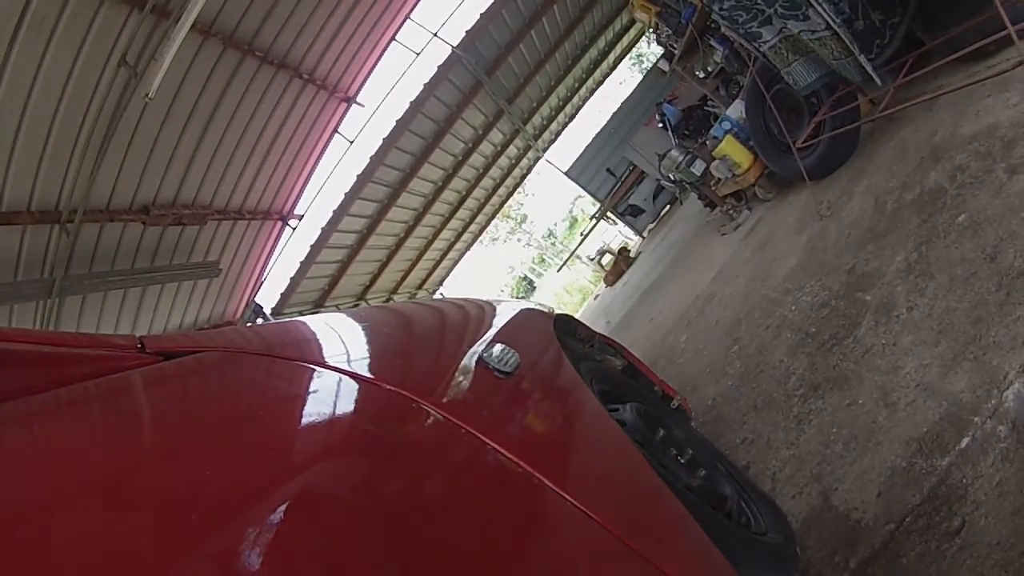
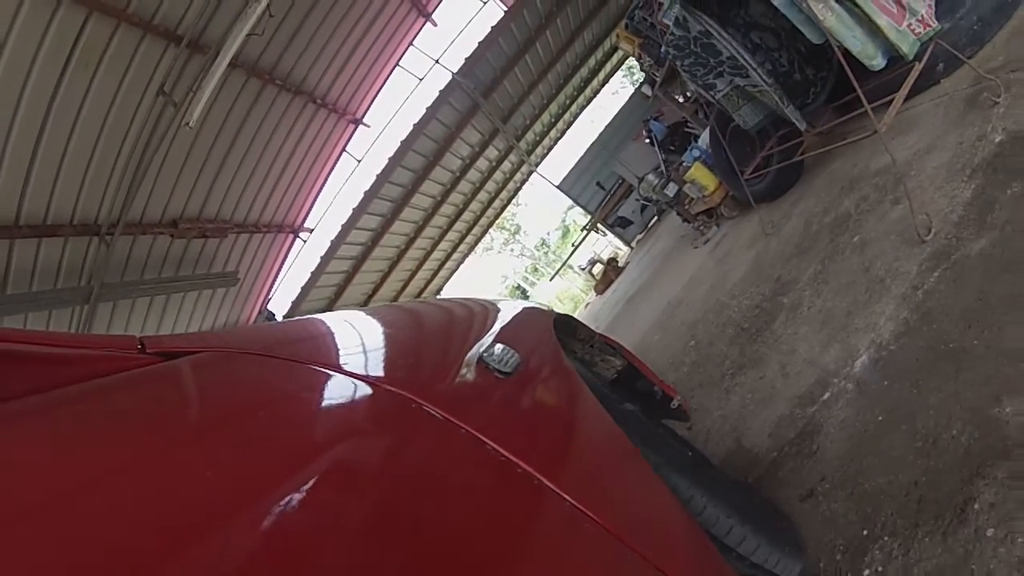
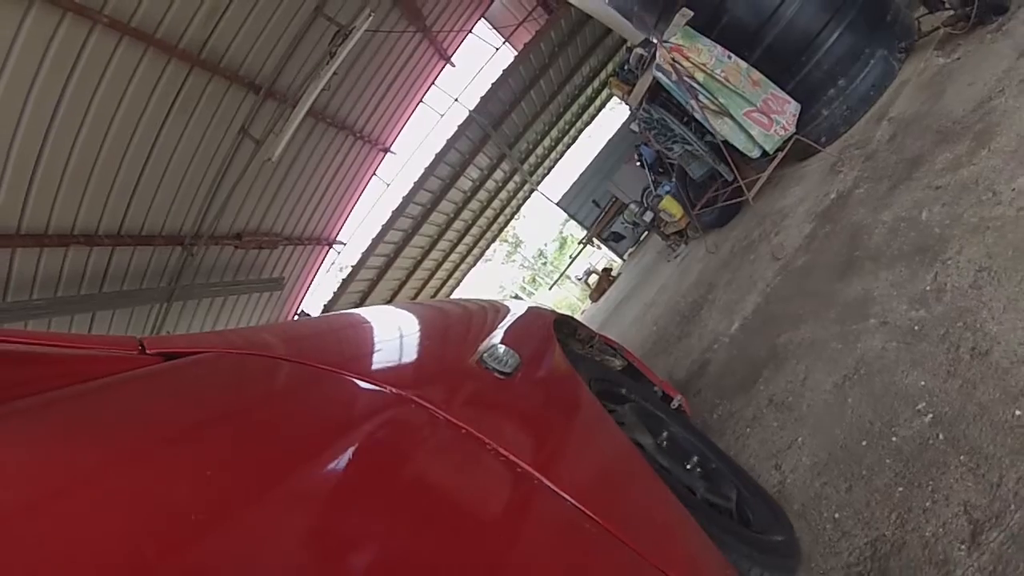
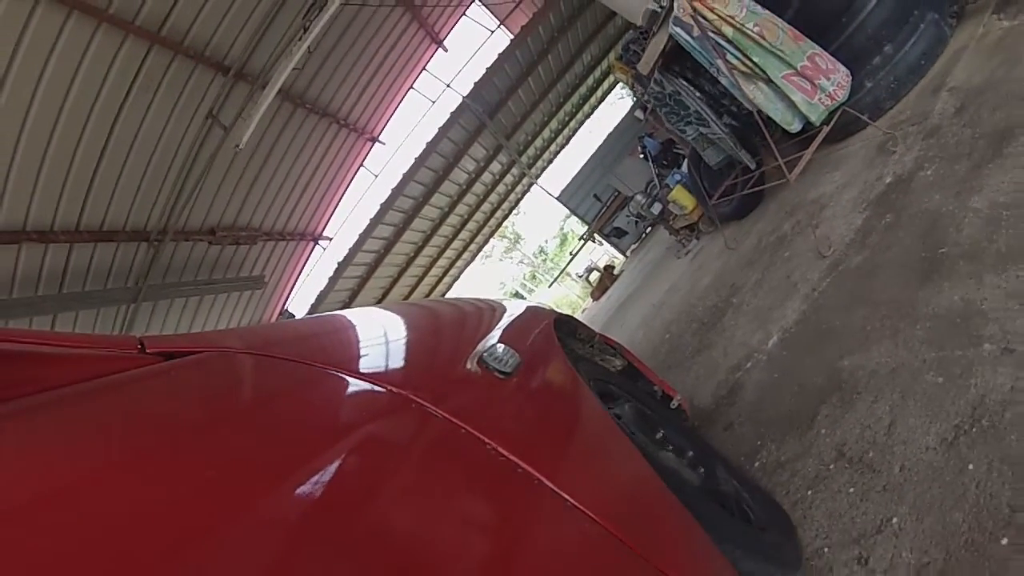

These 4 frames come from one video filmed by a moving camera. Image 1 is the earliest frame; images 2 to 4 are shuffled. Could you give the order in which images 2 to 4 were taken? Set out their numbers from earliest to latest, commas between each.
2, 4, 3
